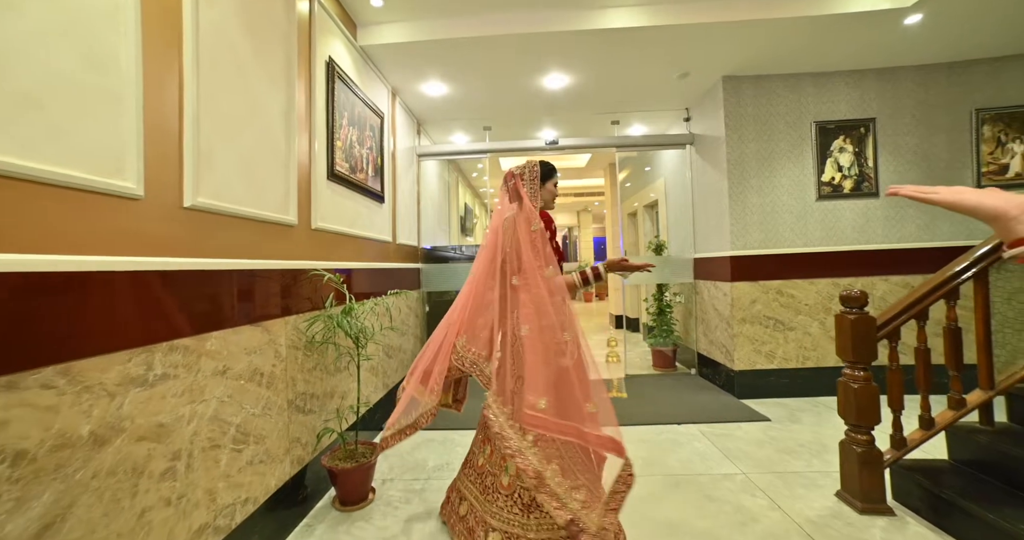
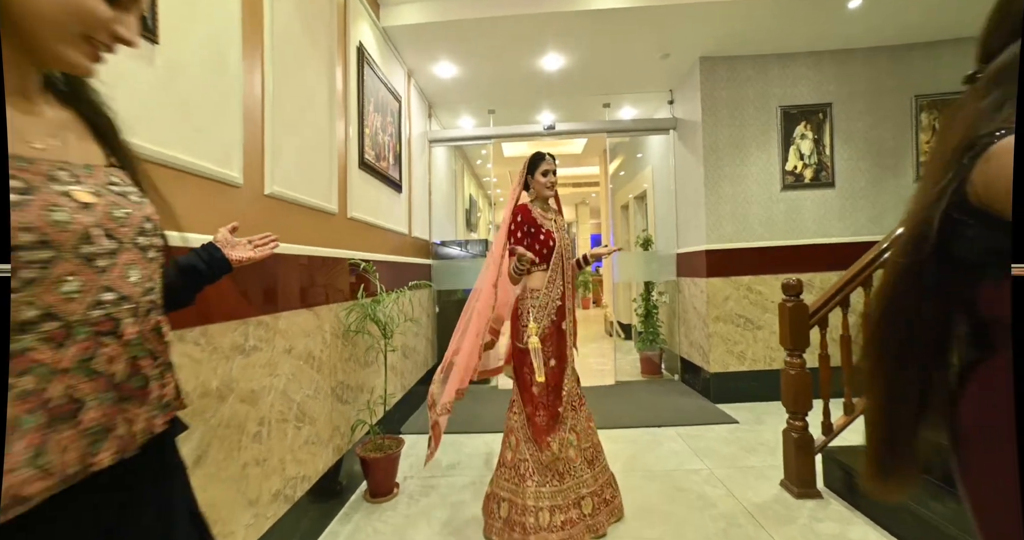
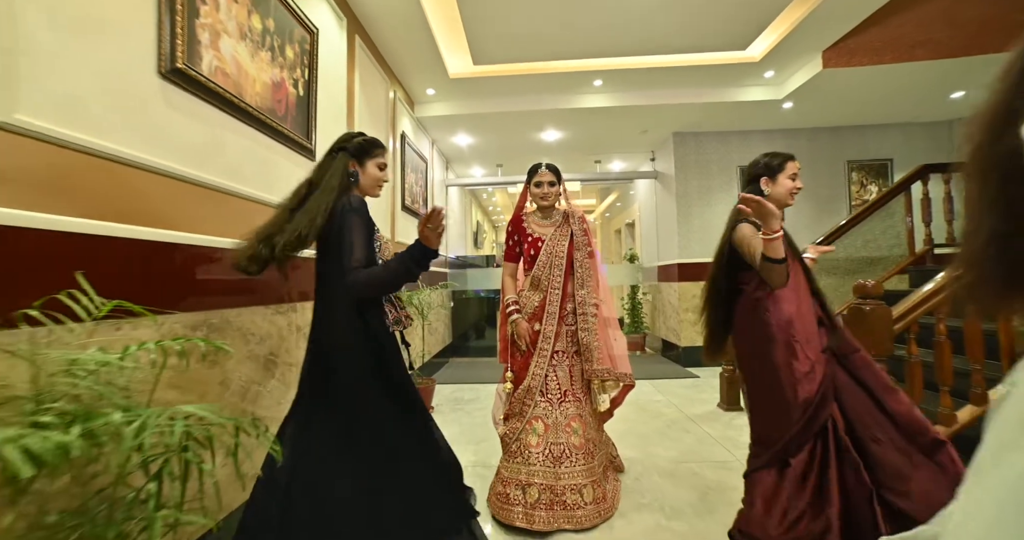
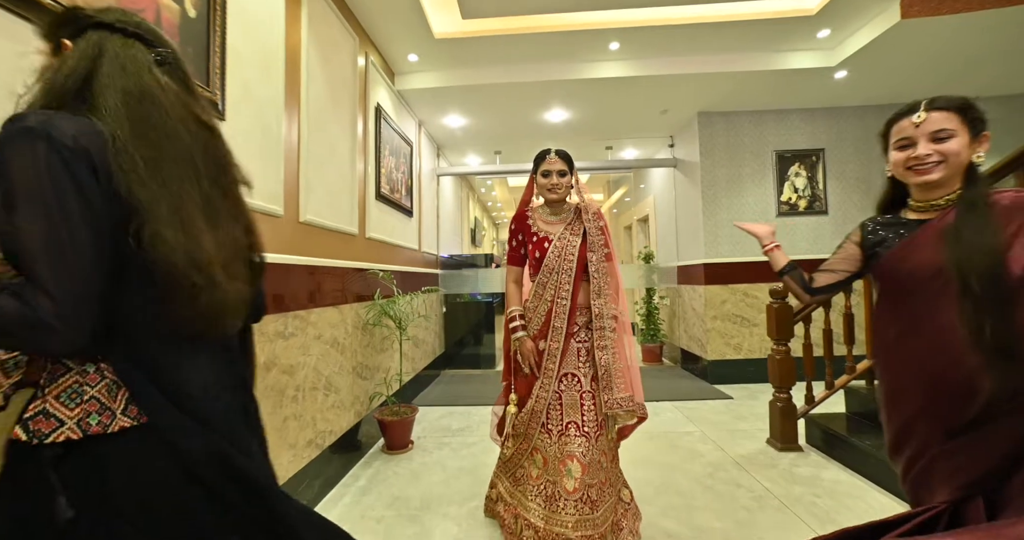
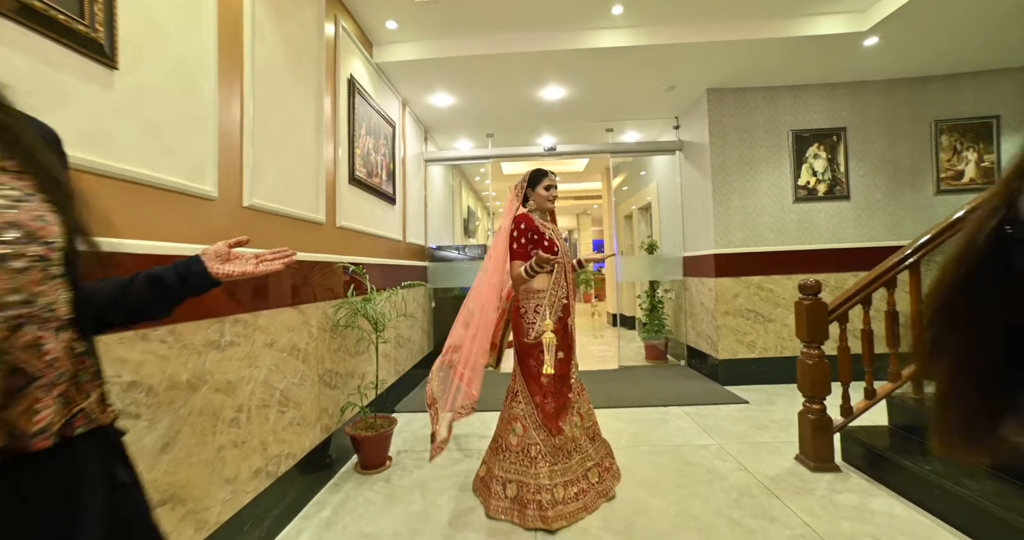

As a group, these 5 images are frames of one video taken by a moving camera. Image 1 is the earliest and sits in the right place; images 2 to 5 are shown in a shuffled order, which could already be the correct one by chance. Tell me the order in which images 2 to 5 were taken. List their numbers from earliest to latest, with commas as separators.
5, 2, 4, 3
